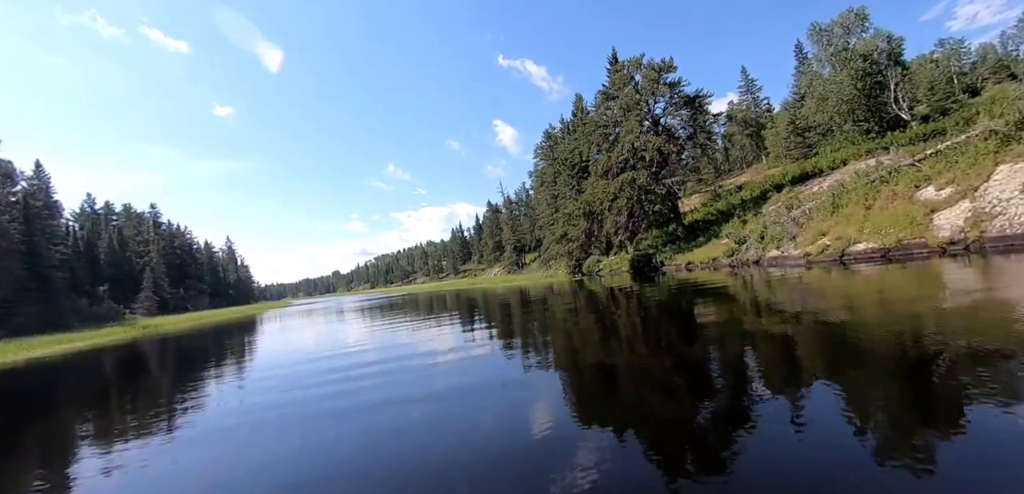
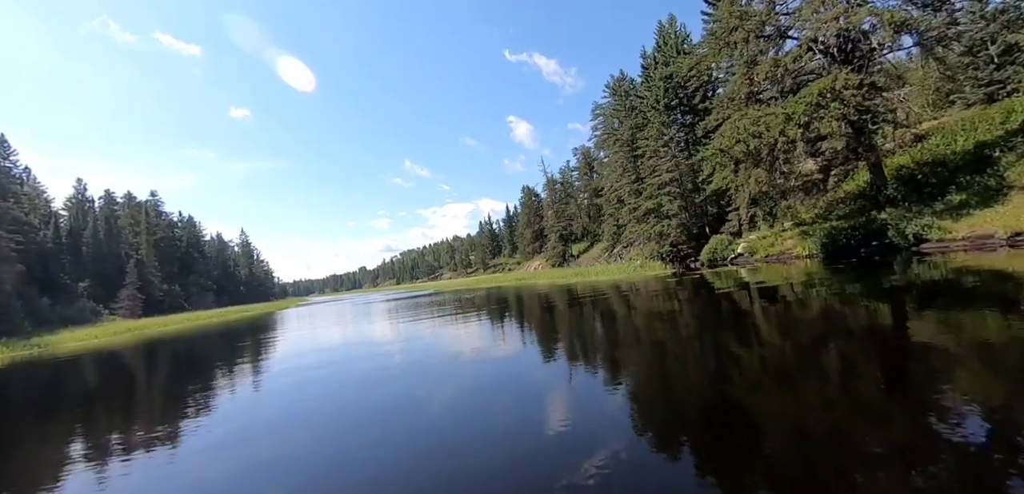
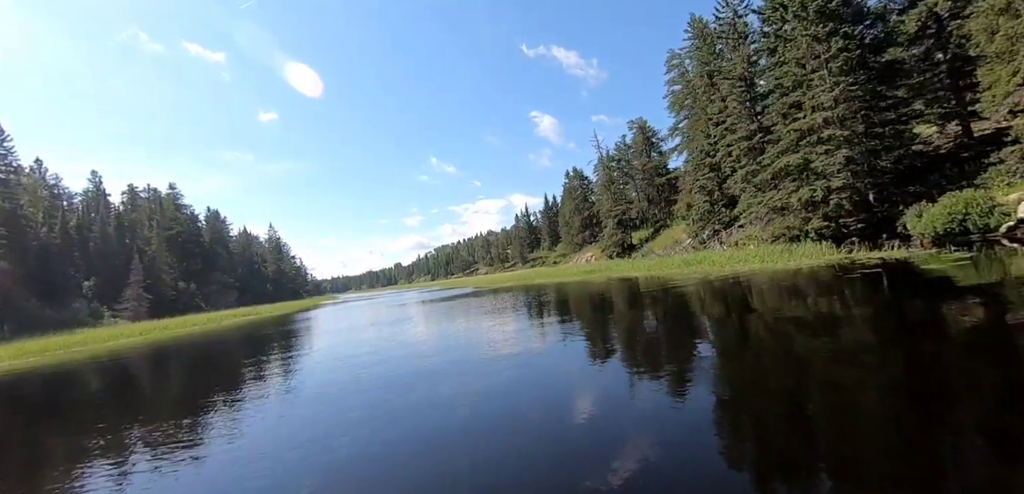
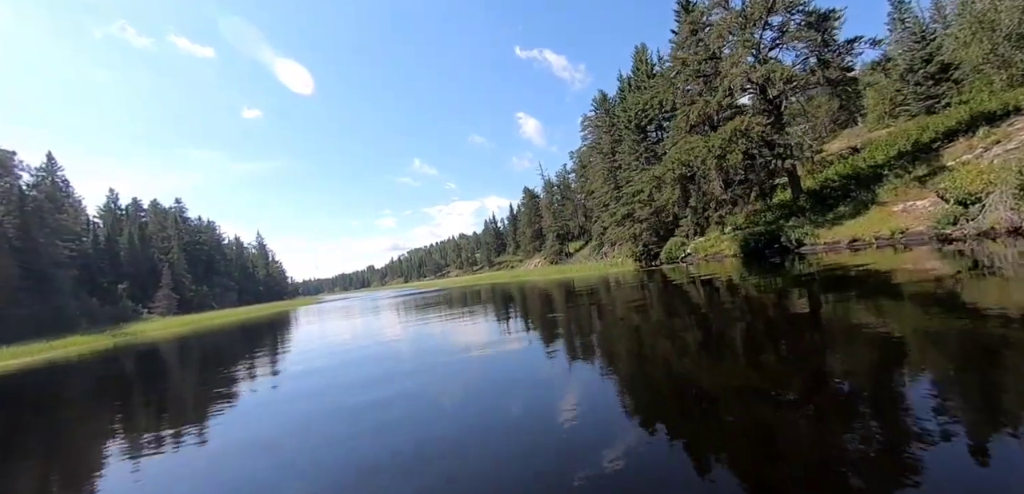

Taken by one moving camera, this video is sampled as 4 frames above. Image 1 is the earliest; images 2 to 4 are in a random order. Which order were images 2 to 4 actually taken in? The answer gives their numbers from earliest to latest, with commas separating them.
4, 2, 3
